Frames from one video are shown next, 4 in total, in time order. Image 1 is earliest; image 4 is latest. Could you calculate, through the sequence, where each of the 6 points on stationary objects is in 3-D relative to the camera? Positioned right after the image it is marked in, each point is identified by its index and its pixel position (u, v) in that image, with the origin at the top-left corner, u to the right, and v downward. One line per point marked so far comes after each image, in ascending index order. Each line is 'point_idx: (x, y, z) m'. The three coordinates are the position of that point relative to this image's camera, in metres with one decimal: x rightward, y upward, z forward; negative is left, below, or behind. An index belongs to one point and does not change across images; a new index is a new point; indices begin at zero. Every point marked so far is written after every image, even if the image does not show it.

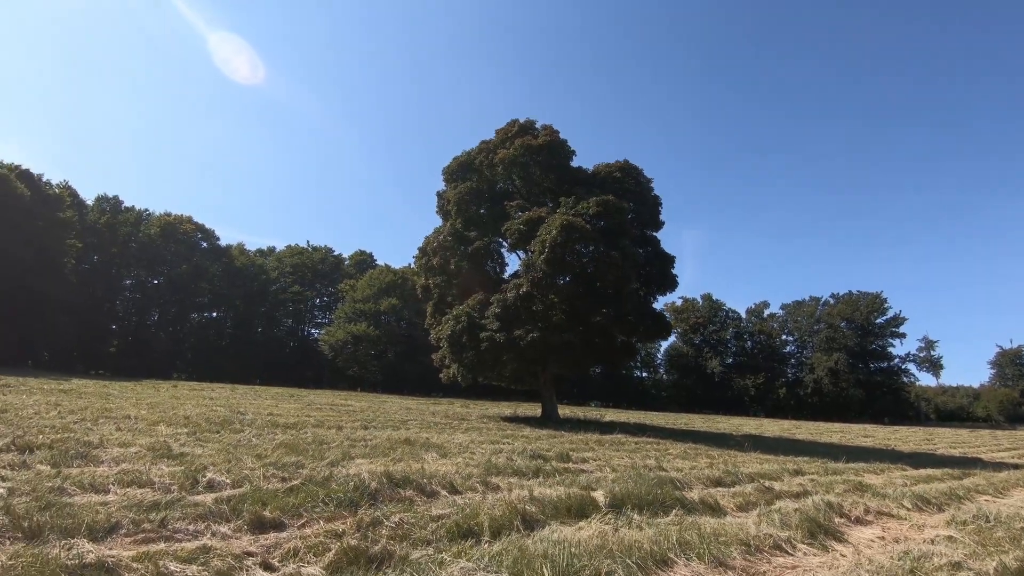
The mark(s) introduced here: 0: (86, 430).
0: (-4.7, -1.6, +6.1) m
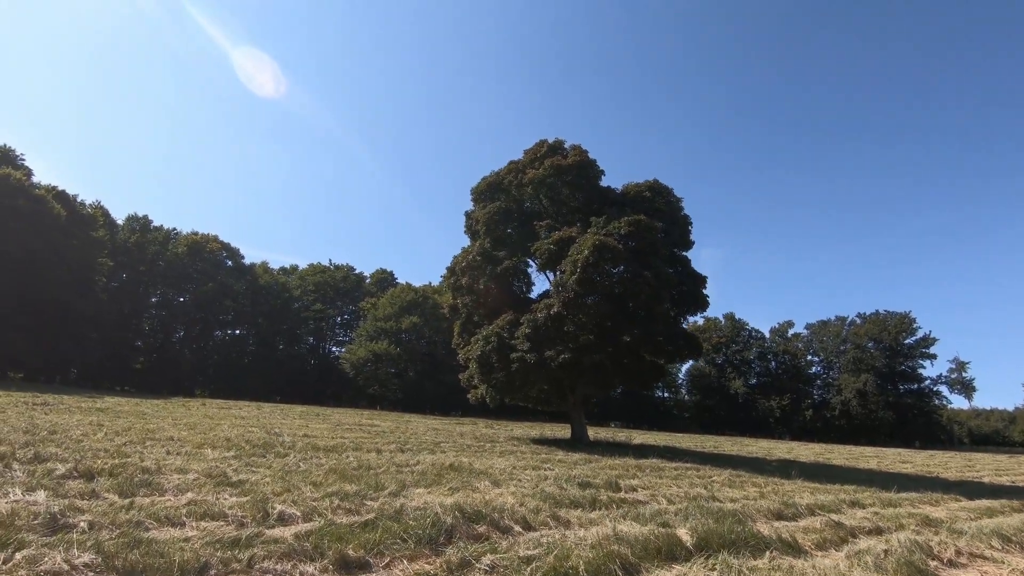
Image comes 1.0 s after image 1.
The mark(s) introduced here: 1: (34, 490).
0: (-4.1, -1.8, +6.1) m
1: (-3.4, -1.4, +4.0) m
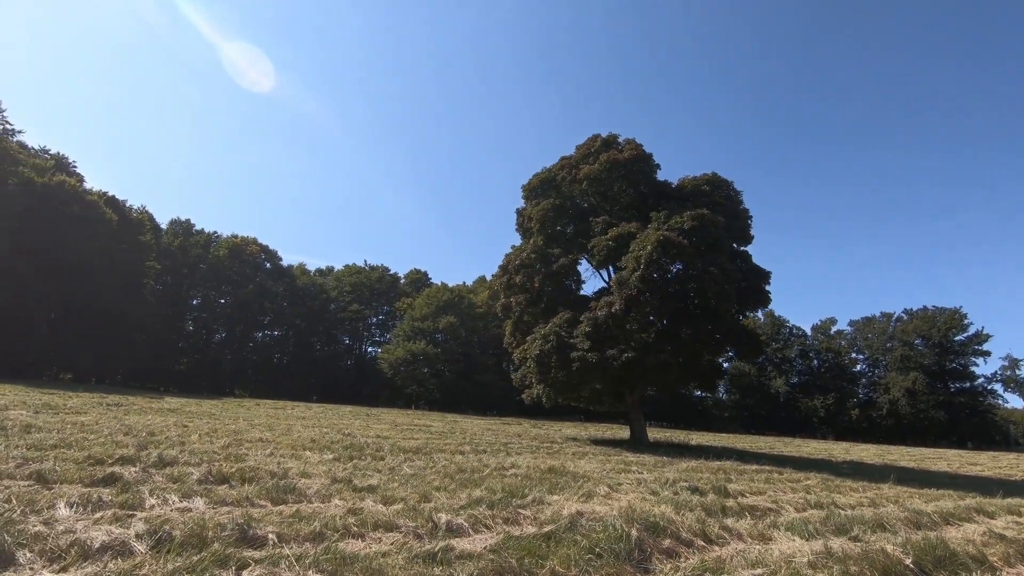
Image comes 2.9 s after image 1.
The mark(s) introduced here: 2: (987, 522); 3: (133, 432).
0: (-2.8, -1.8, +6.0) m
1: (-2.2, -1.4, +3.8) m
2: (+5.6, -2.8, +6.6) m
3: (-5.2, -2.0, +7.5) m
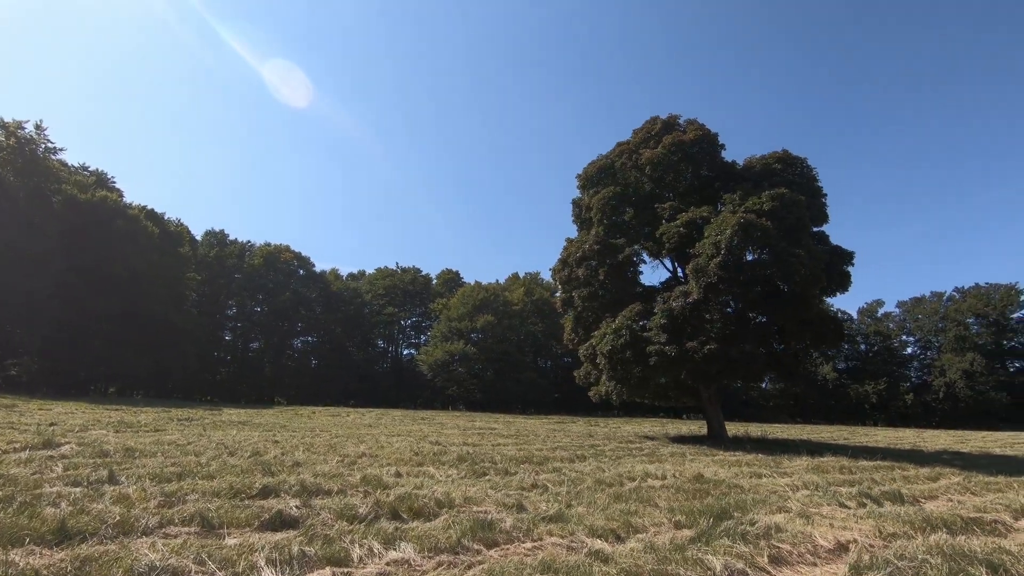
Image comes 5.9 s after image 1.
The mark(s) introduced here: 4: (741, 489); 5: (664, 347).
0: (-1.2, -1.8, +5.3) m
1: (-0.7, -1.4, +3.1) m
2: (+7.3, -2.4, +5.6) m
3: (-3.5, -2.1, +7.0) m
4: (+2.5, -2.2, +6.1) m
5: (+4.2, -1.6, +15.4) m
